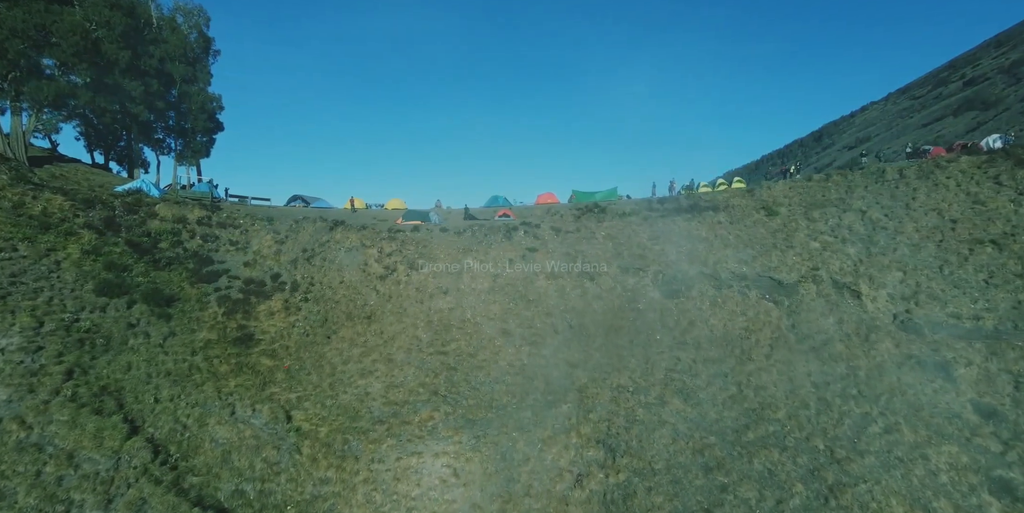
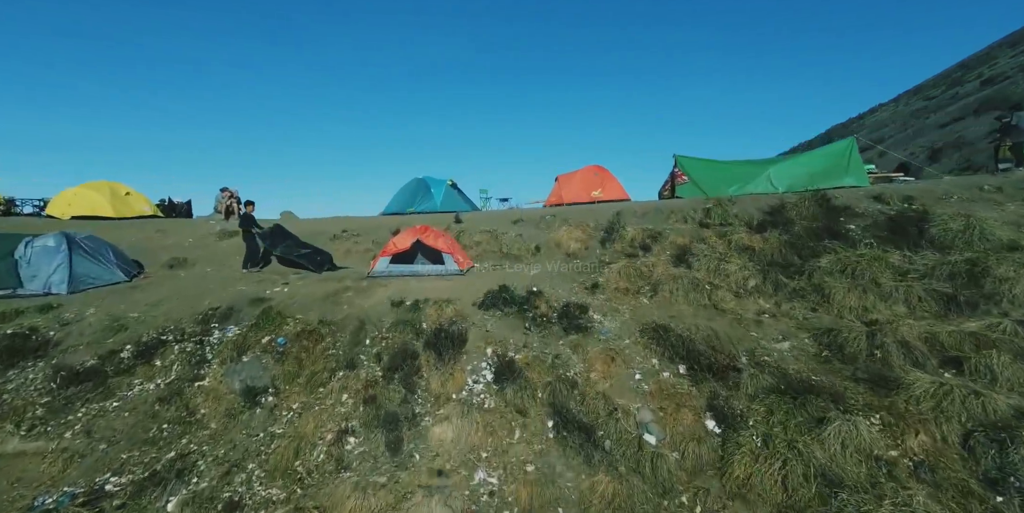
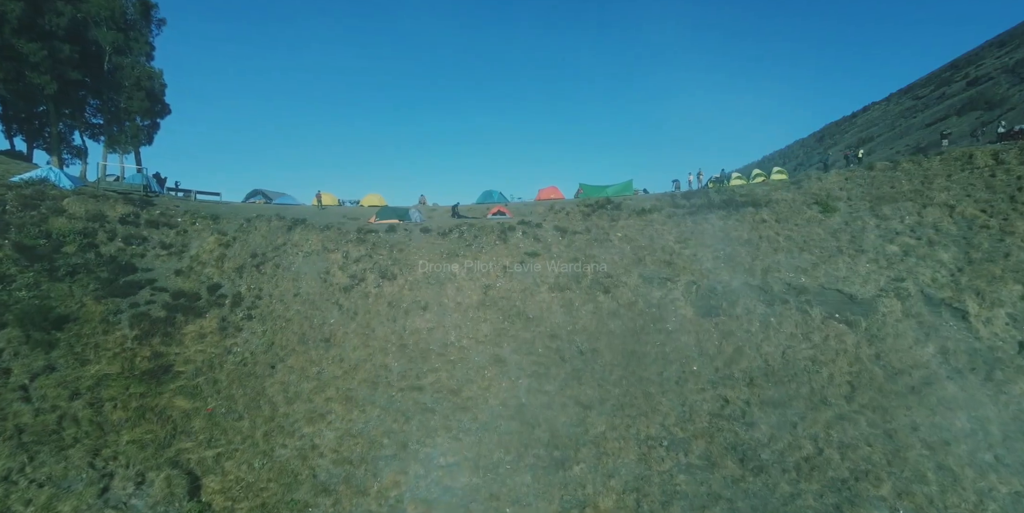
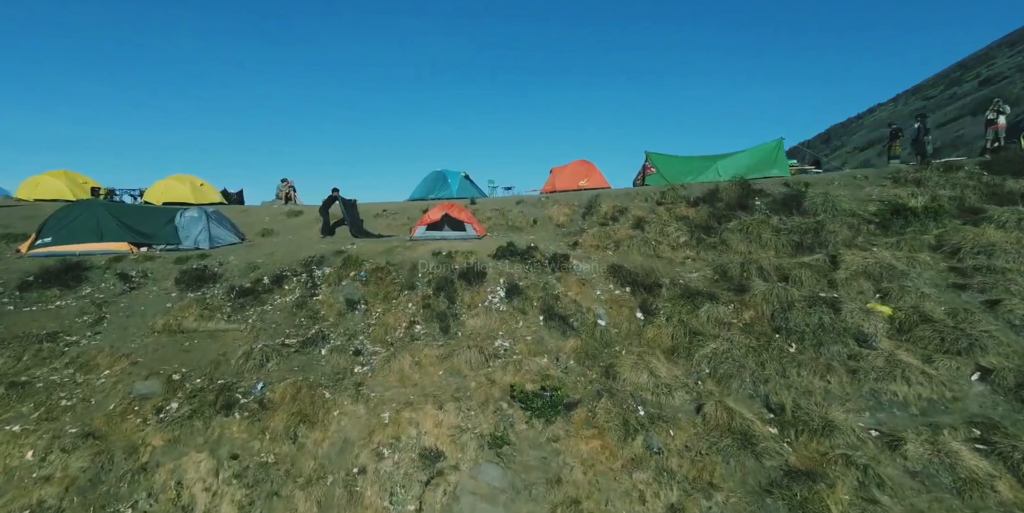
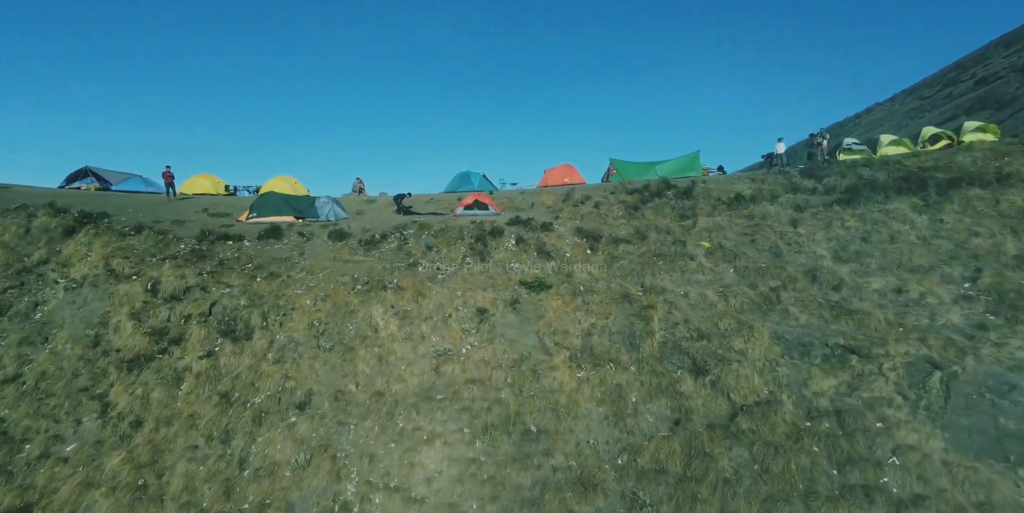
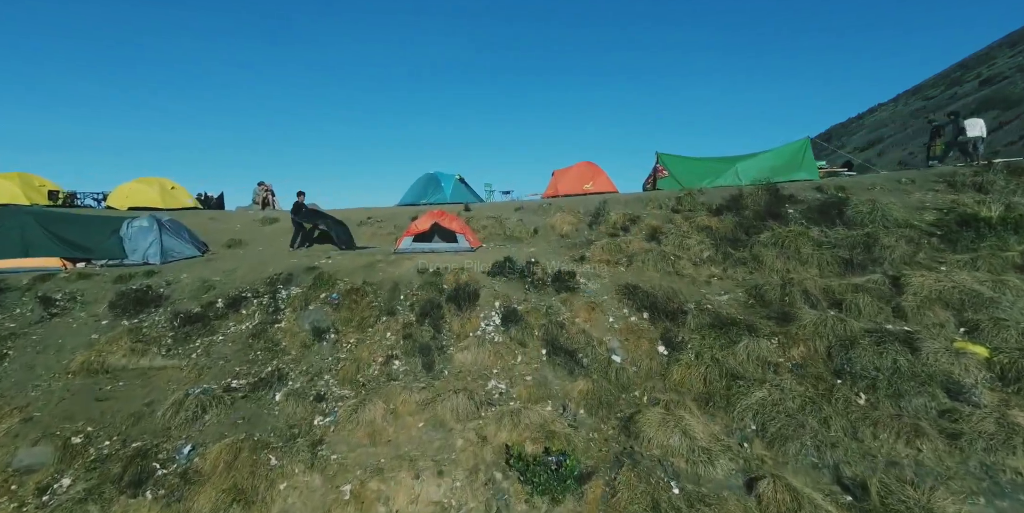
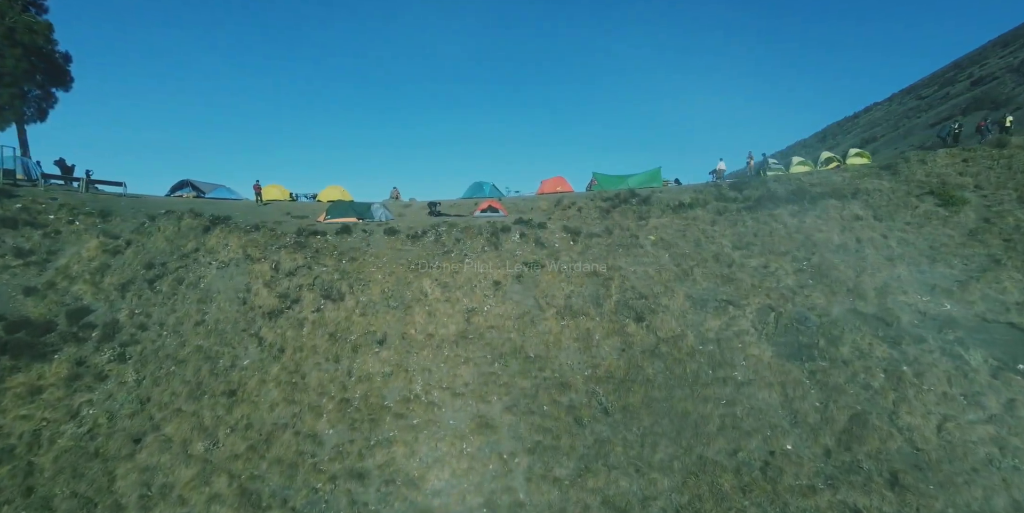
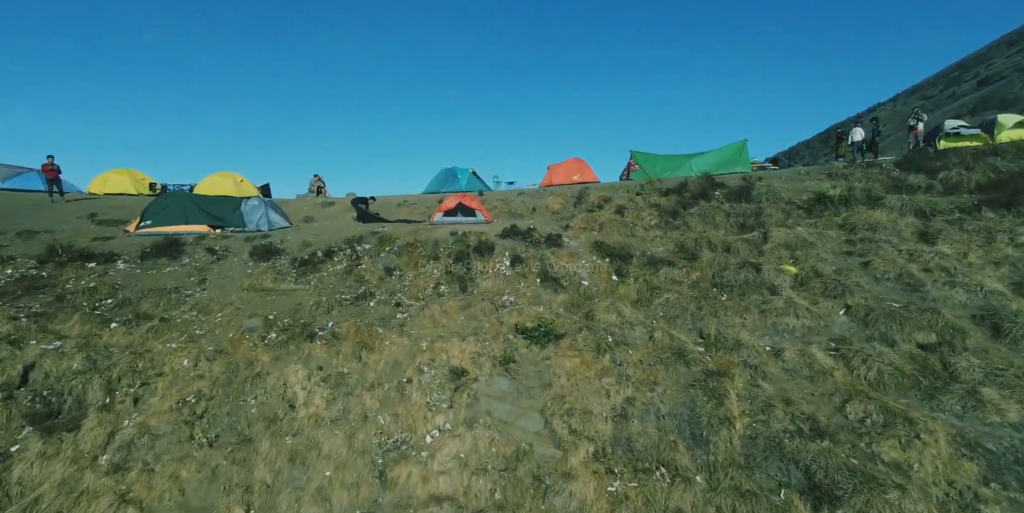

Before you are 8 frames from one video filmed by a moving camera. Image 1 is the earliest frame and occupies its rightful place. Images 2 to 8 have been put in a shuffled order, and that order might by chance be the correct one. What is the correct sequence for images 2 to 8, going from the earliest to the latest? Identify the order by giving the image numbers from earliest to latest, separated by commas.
3, 7, 5, 8, 4, 6, 2
